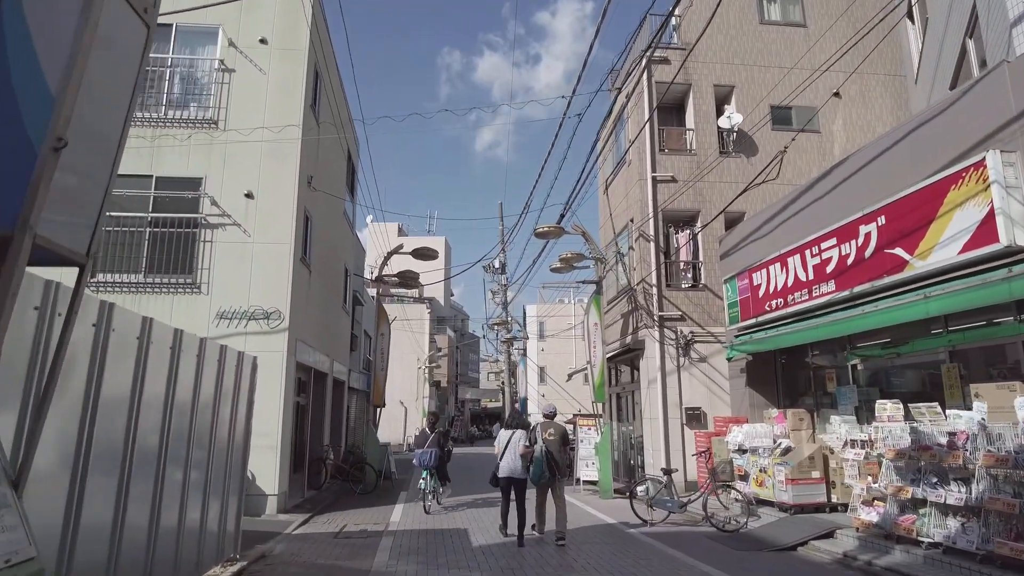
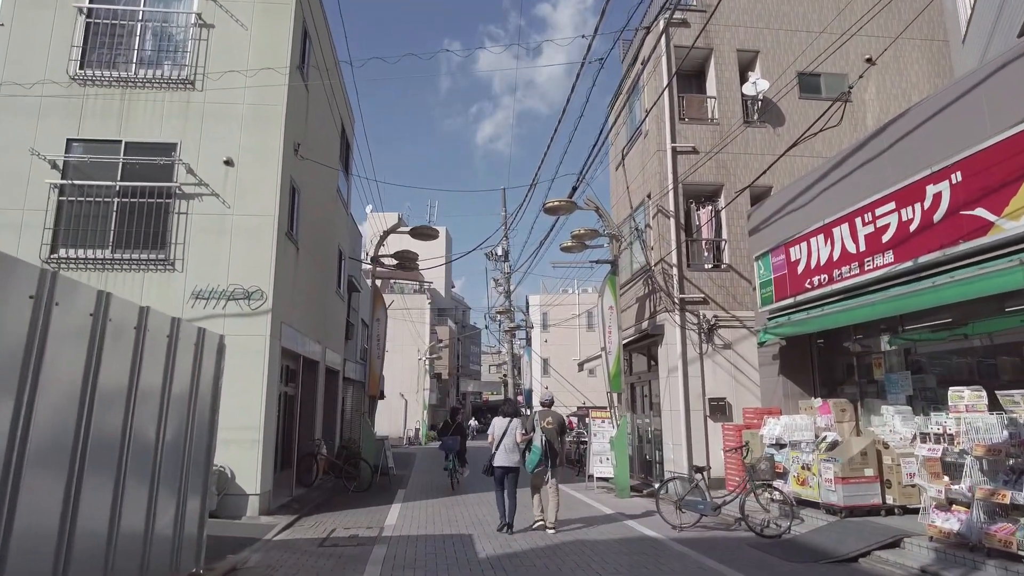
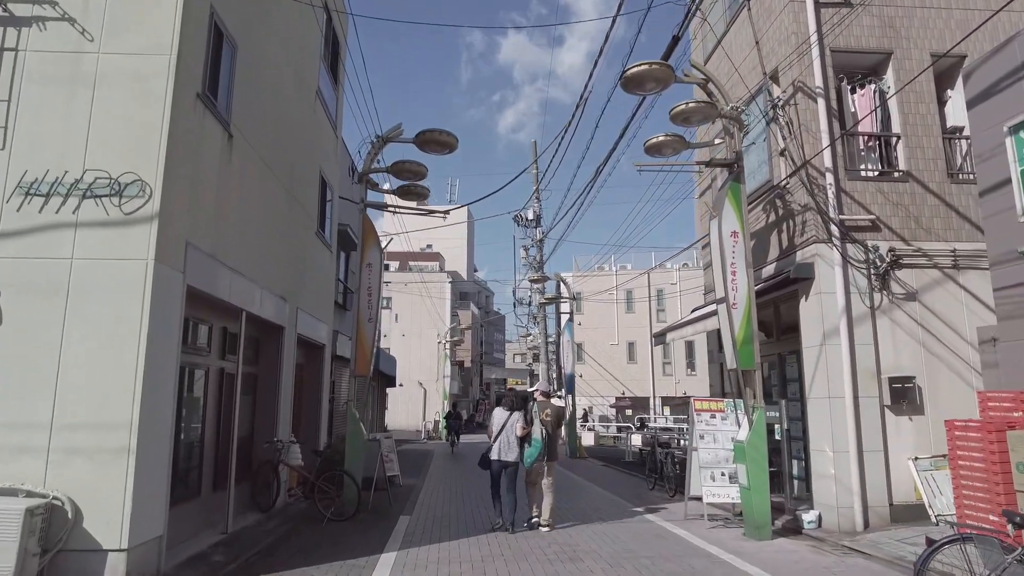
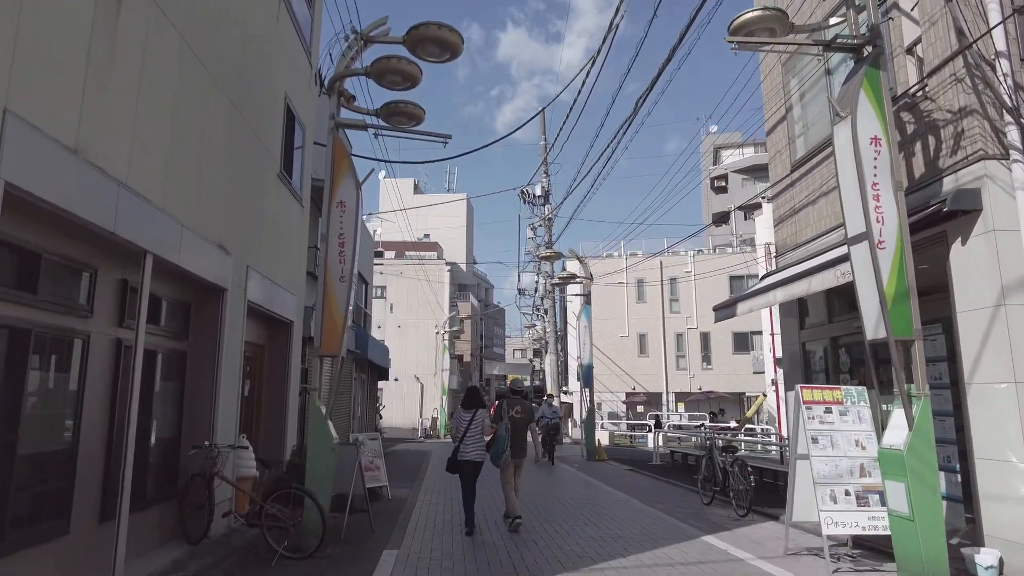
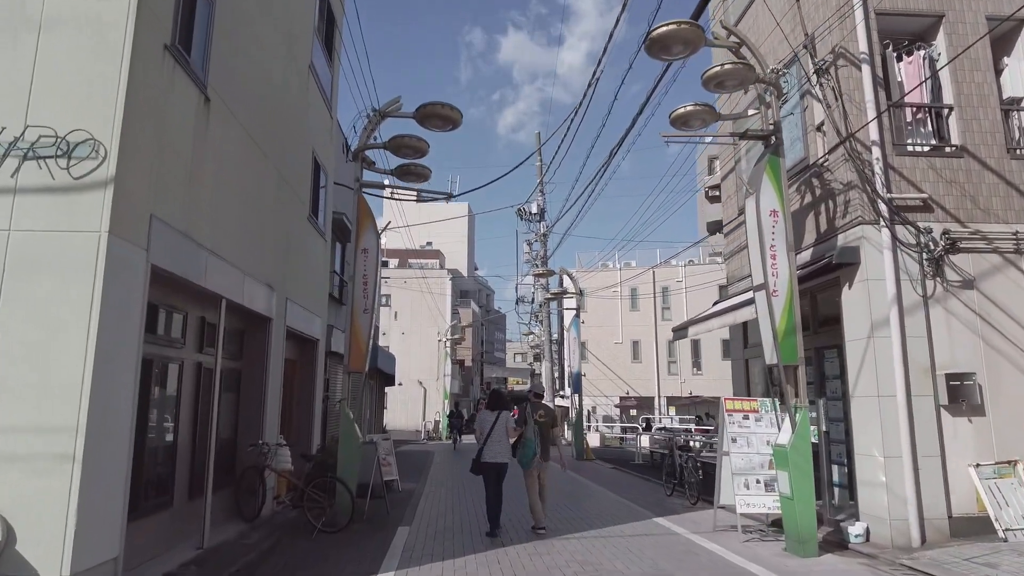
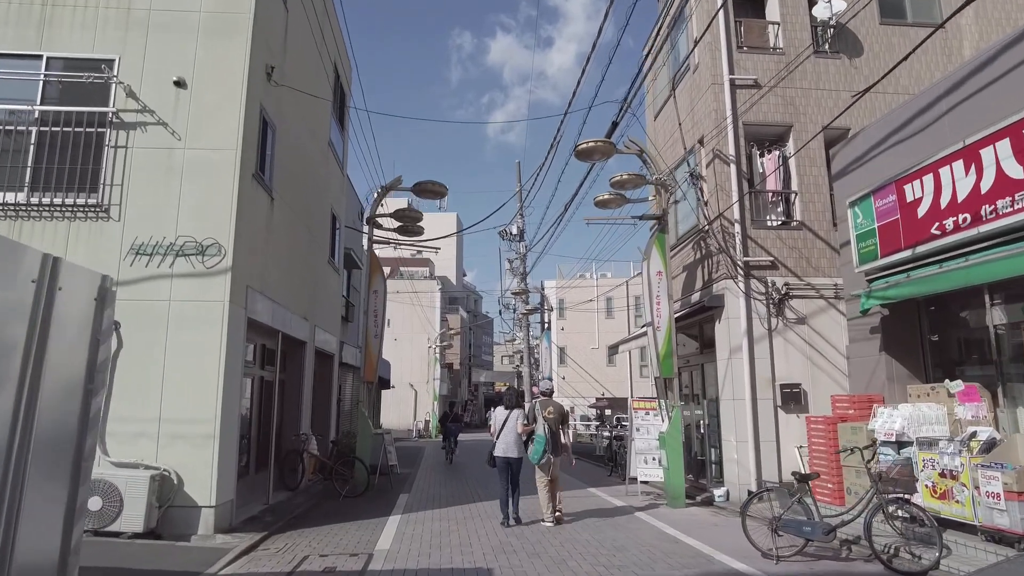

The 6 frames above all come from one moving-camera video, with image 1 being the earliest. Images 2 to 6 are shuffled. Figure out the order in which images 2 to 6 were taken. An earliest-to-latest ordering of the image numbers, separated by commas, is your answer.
2, 6, 3, 5, 4
